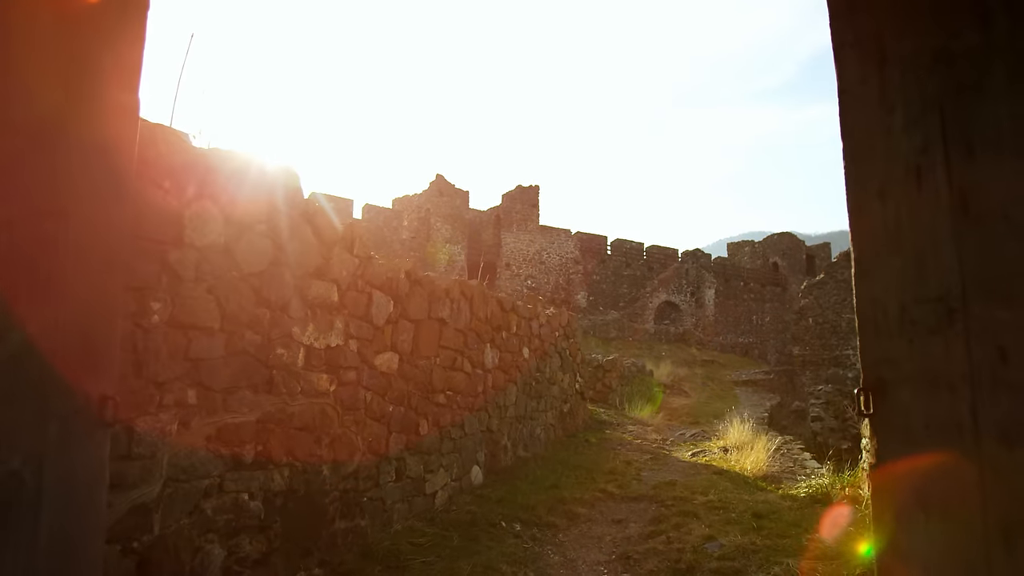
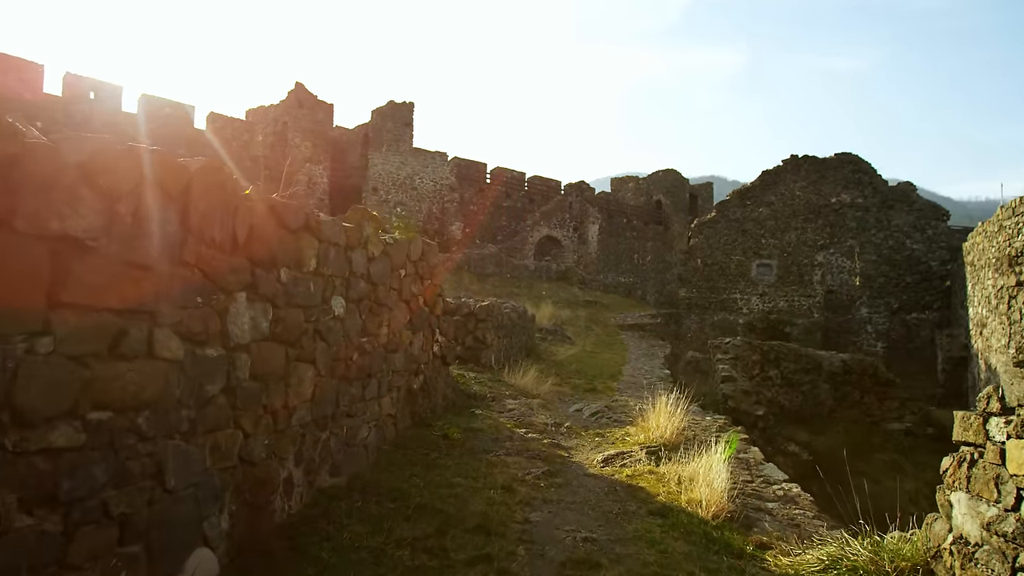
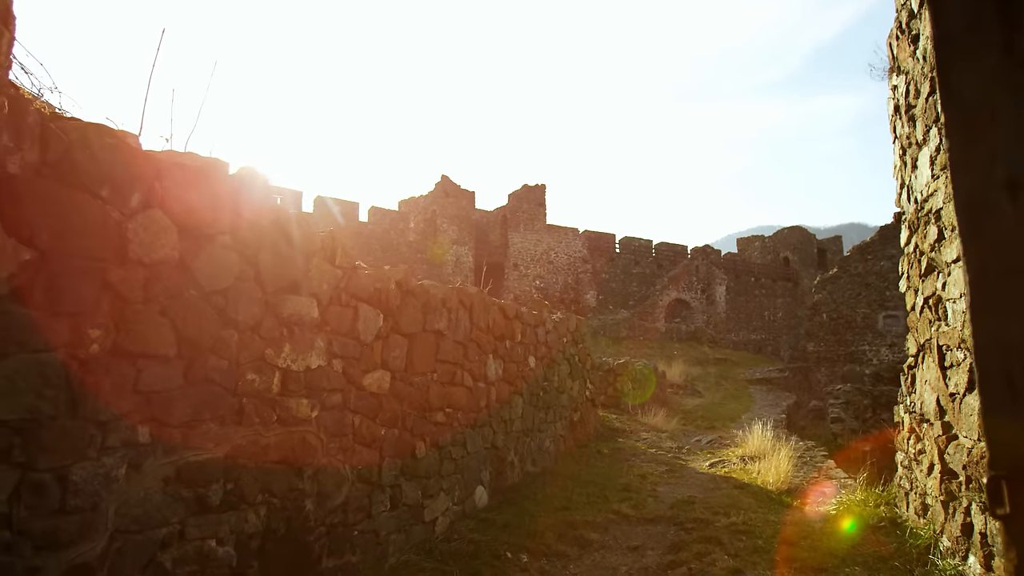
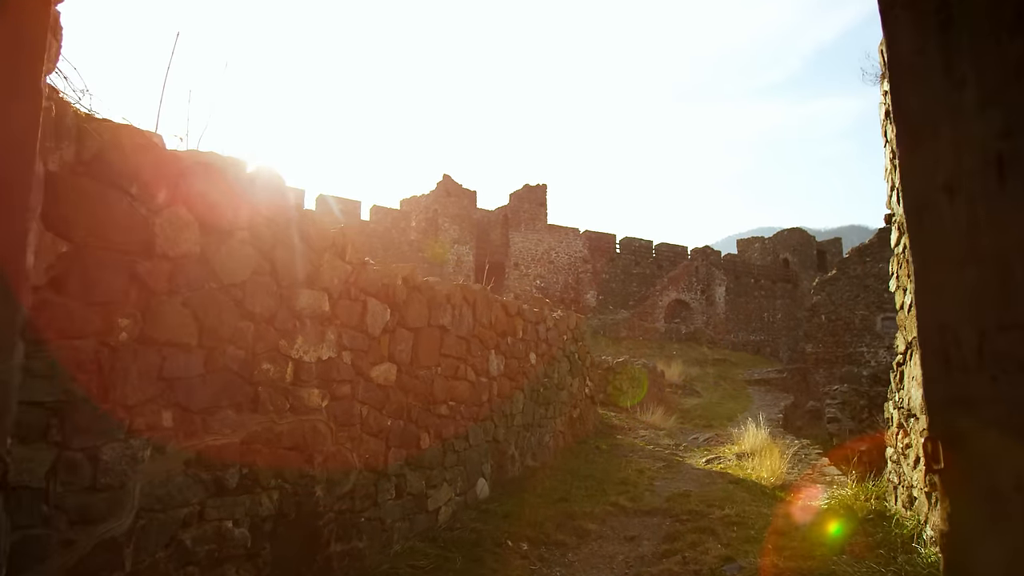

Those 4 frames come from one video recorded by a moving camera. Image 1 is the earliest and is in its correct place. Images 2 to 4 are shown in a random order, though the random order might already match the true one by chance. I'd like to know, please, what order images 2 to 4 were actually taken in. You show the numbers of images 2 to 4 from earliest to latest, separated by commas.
4, 3, 2
